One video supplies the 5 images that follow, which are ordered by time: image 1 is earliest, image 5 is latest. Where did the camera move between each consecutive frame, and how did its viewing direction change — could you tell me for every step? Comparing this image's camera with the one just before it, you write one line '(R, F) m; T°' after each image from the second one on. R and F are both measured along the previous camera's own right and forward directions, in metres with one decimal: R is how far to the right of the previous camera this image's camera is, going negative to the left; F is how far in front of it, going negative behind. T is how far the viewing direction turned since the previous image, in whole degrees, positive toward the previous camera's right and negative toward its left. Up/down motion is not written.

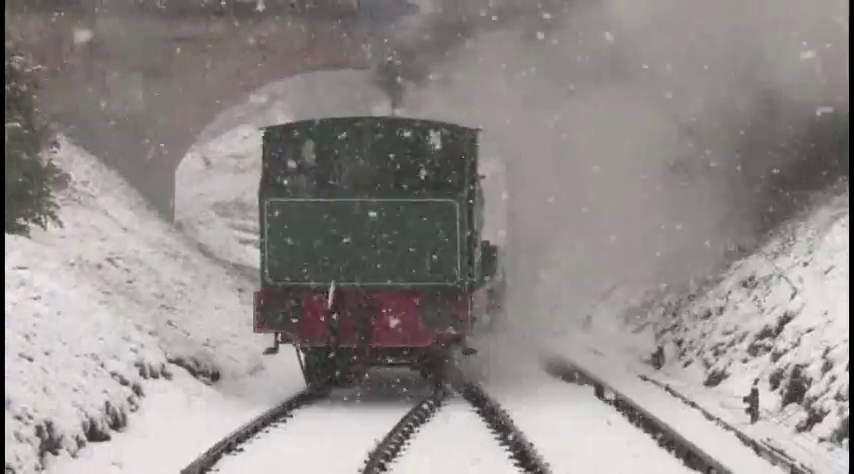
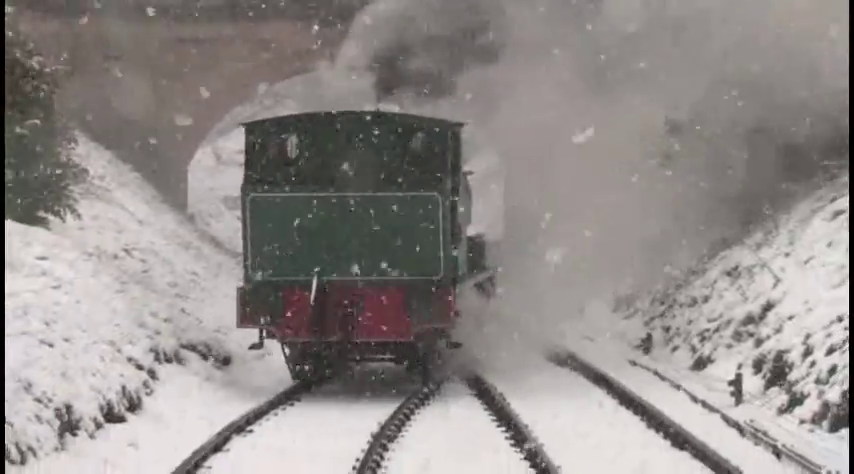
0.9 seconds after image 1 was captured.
(+0.1, -0.6) m; 0°
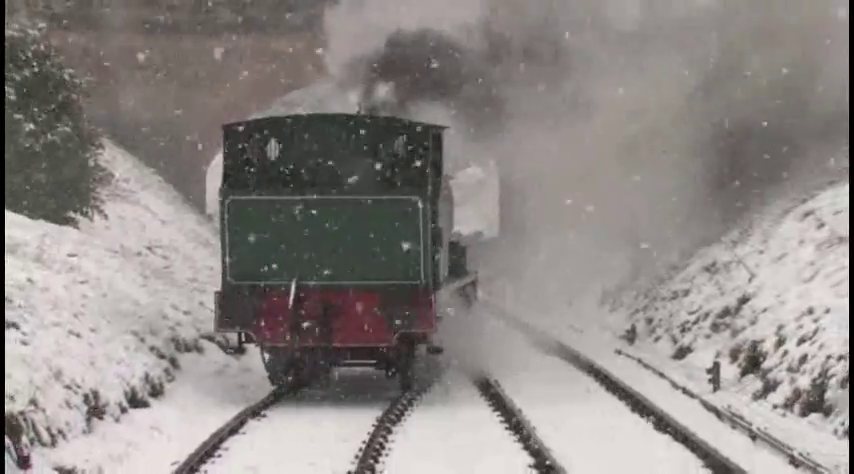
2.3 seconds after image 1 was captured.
(0.0, -0.9) m; 0°
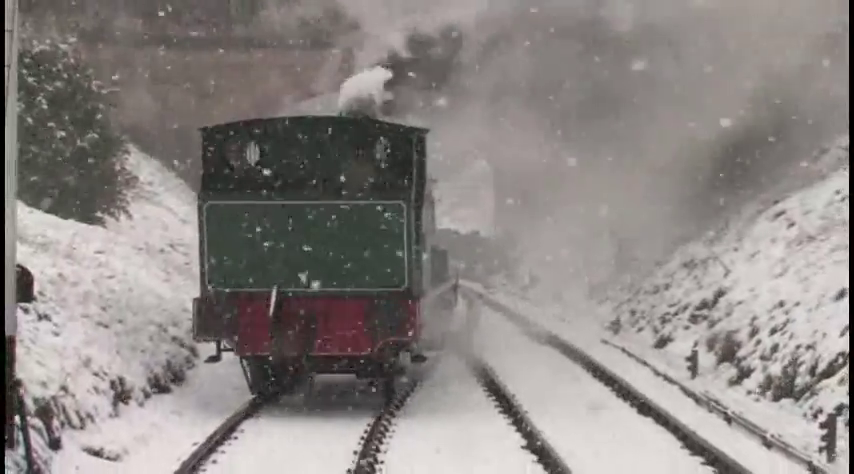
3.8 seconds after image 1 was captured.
(0.0, -1.0) m; 0°
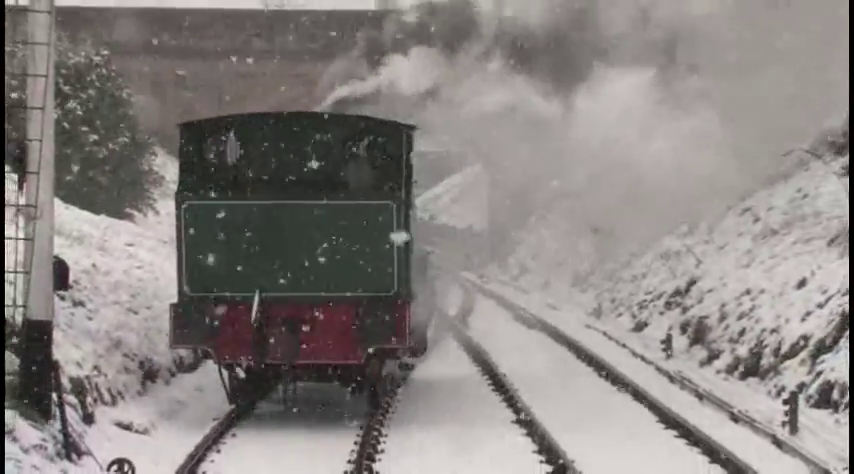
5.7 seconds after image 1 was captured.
(+0.1, -1.4) m; 0°
